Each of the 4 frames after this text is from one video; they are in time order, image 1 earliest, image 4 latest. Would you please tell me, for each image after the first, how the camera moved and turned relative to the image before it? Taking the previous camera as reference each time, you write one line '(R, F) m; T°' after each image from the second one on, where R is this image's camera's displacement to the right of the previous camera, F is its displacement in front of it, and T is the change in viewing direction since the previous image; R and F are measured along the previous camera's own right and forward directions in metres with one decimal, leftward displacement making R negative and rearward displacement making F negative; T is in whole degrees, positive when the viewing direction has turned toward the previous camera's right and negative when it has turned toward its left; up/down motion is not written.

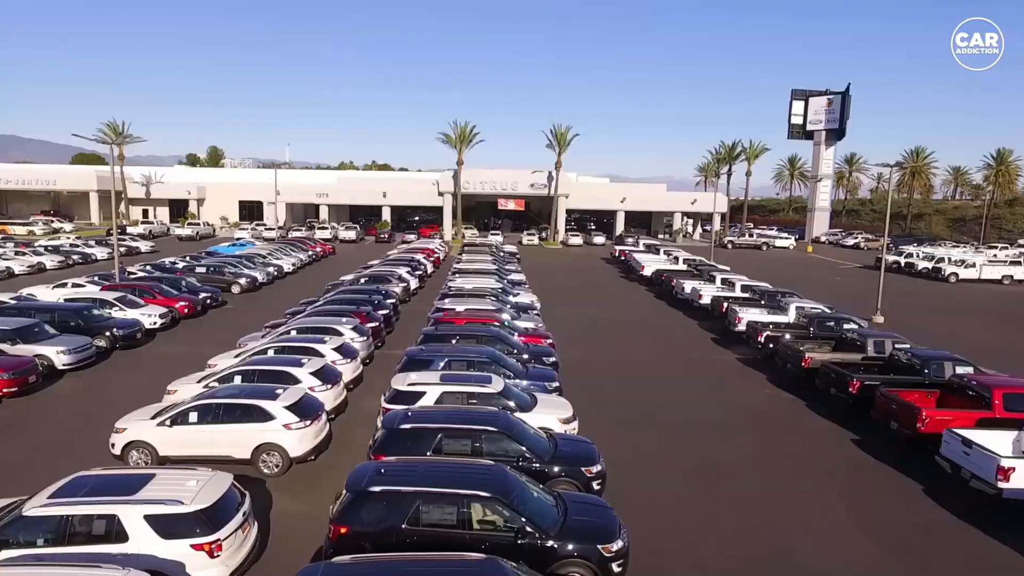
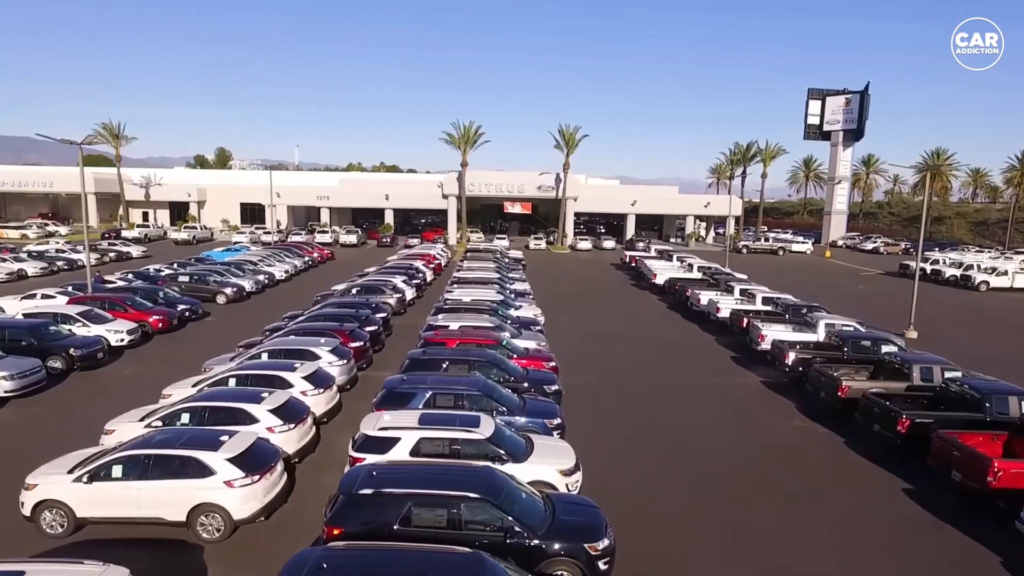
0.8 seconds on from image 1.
(+0.3, +1.9) m; -1°
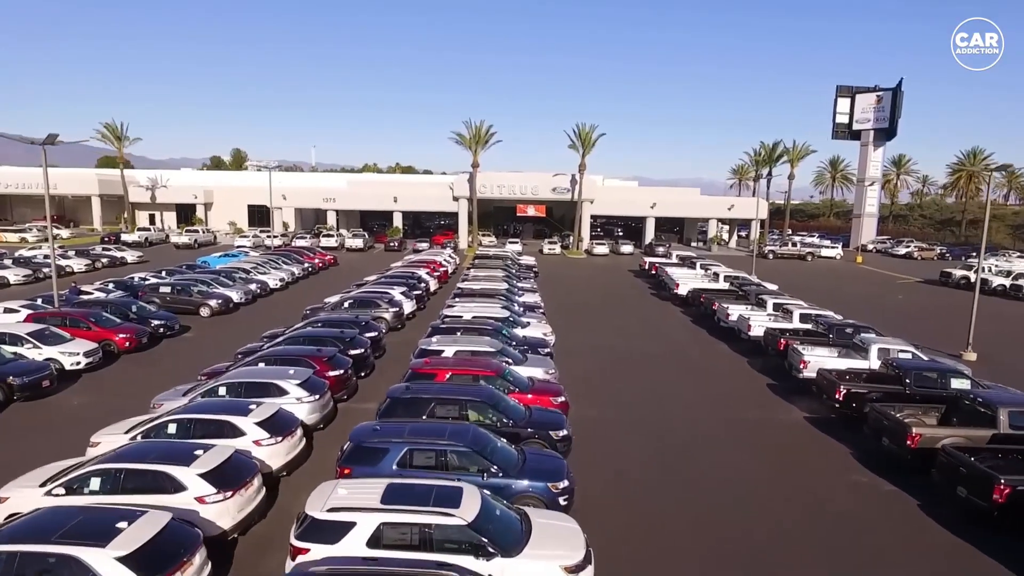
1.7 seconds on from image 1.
(+0.3, +2.4) m; -1°
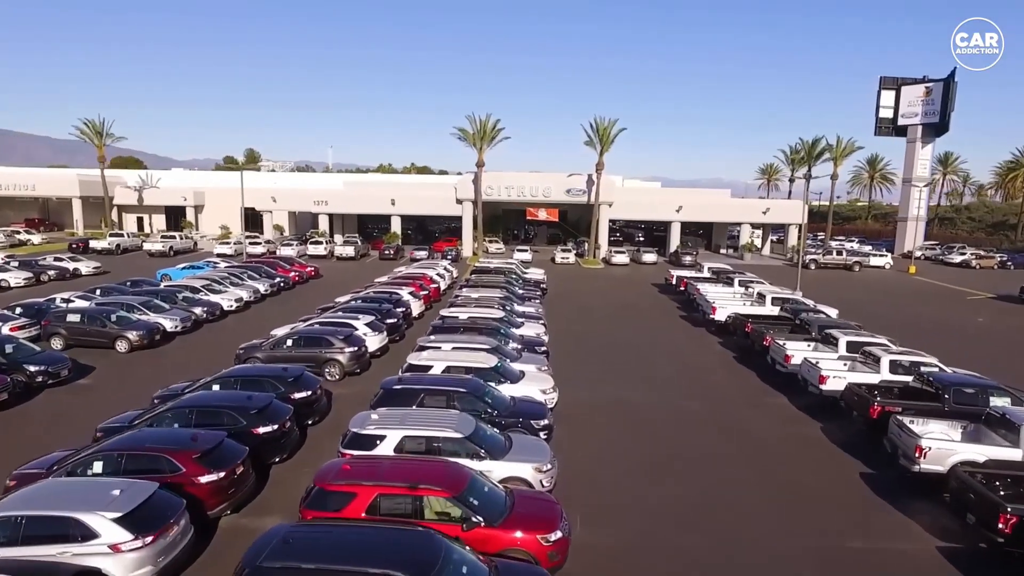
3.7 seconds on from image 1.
(+0.7, +5.4) m; -2°
